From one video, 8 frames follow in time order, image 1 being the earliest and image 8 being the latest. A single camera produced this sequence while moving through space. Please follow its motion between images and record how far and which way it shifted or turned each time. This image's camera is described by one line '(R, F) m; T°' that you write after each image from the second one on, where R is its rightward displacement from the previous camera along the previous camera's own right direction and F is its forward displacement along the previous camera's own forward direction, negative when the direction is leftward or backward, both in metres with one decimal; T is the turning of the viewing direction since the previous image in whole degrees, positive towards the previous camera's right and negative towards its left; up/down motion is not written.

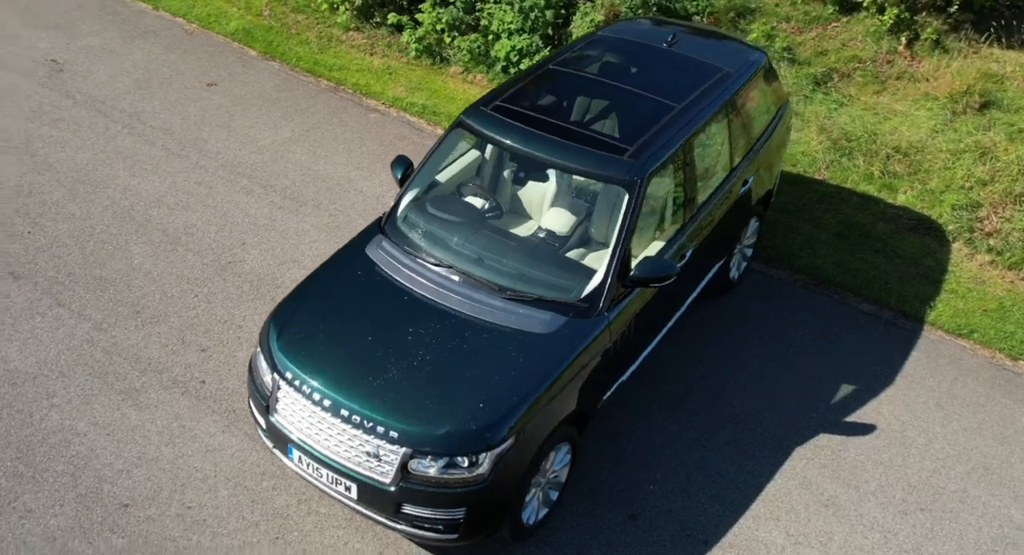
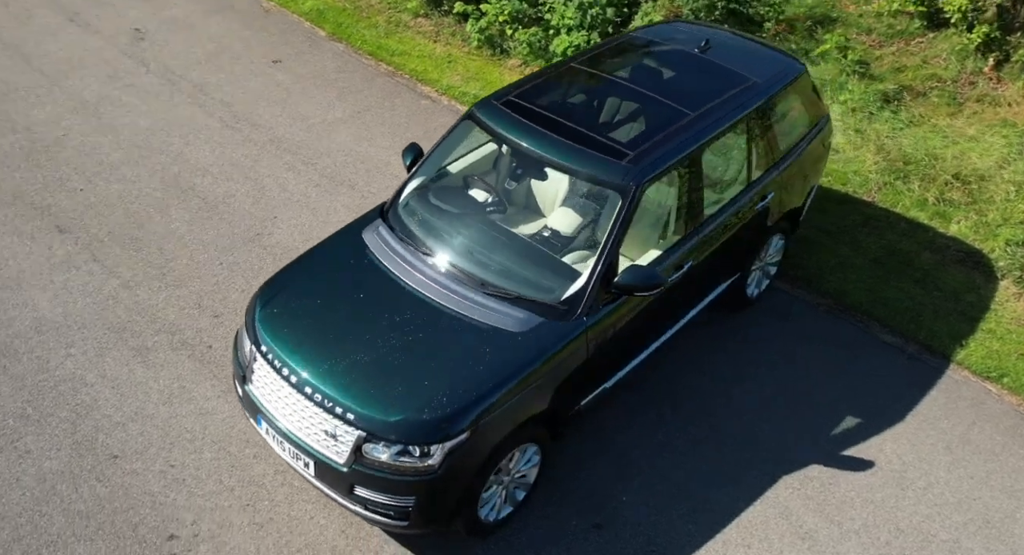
(+0.7, +0.1) m; -6°
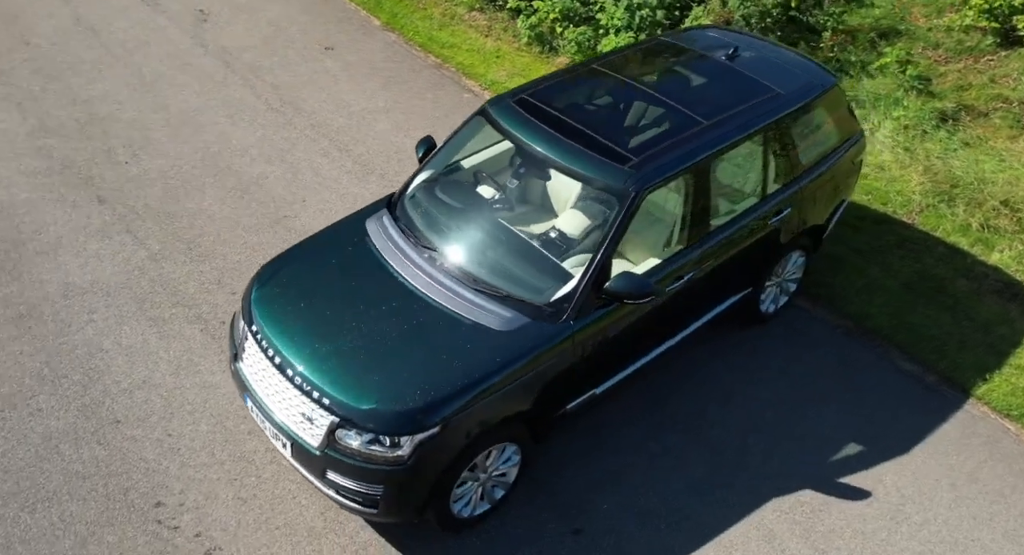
(+0.5, 0.0) m; -5°
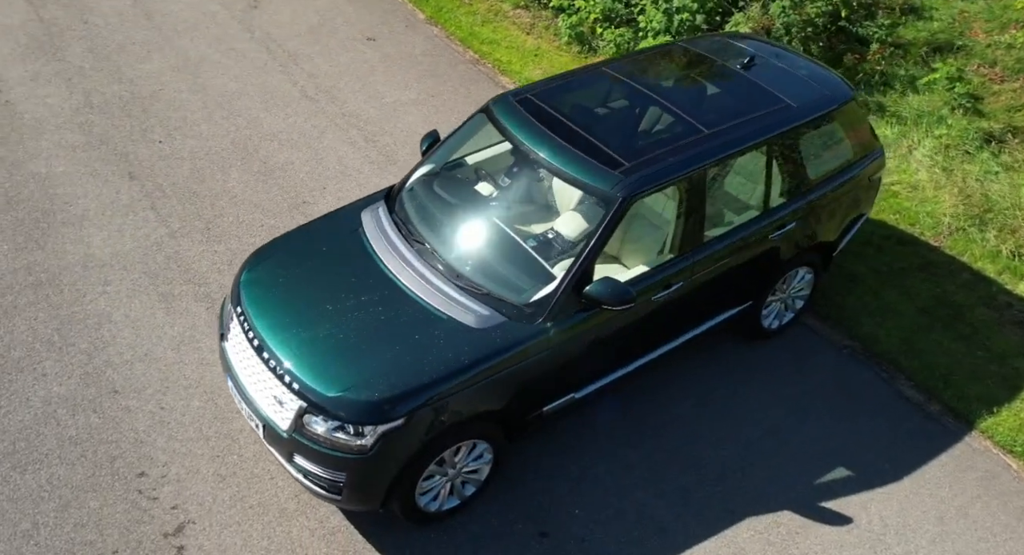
(+0.5, 0.0) m; -4°
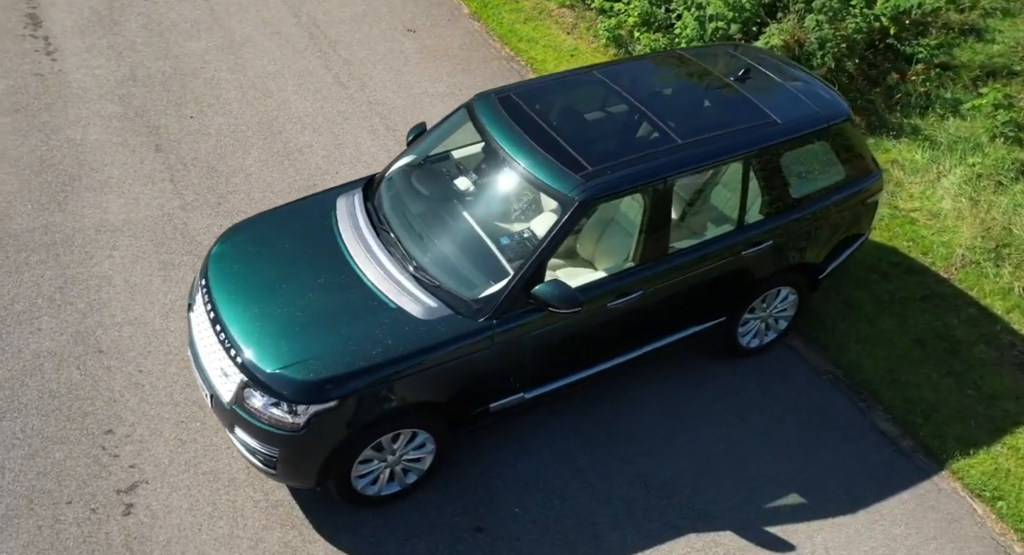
(+0.8, 0.0) m; -5°
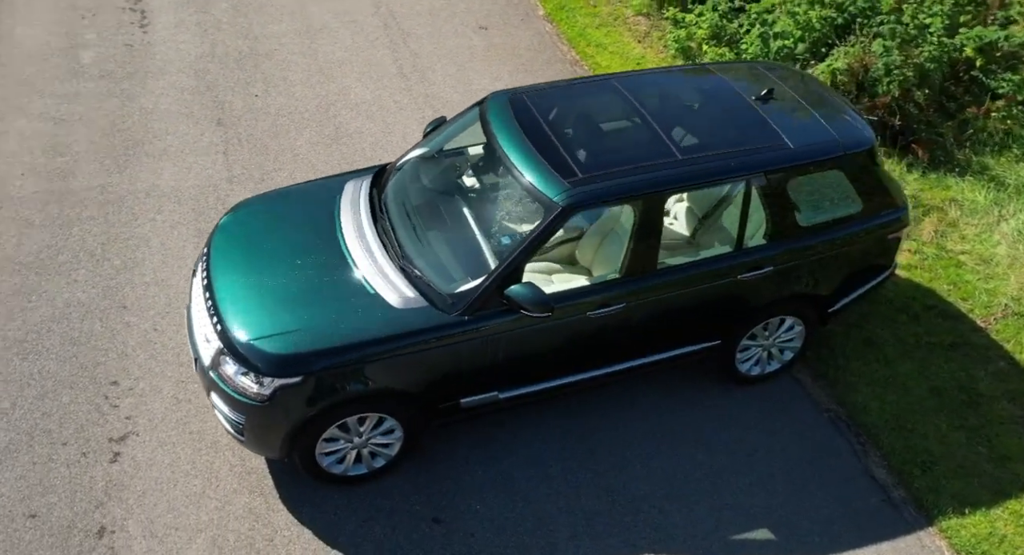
(+0.8, 0.0) m; -7°
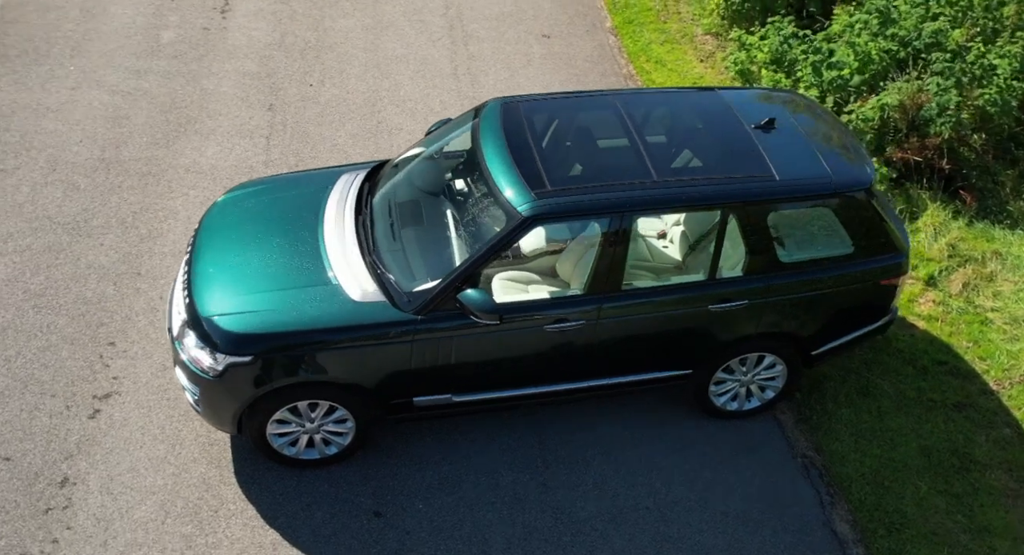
(+0.9, +0.1) m; -7°
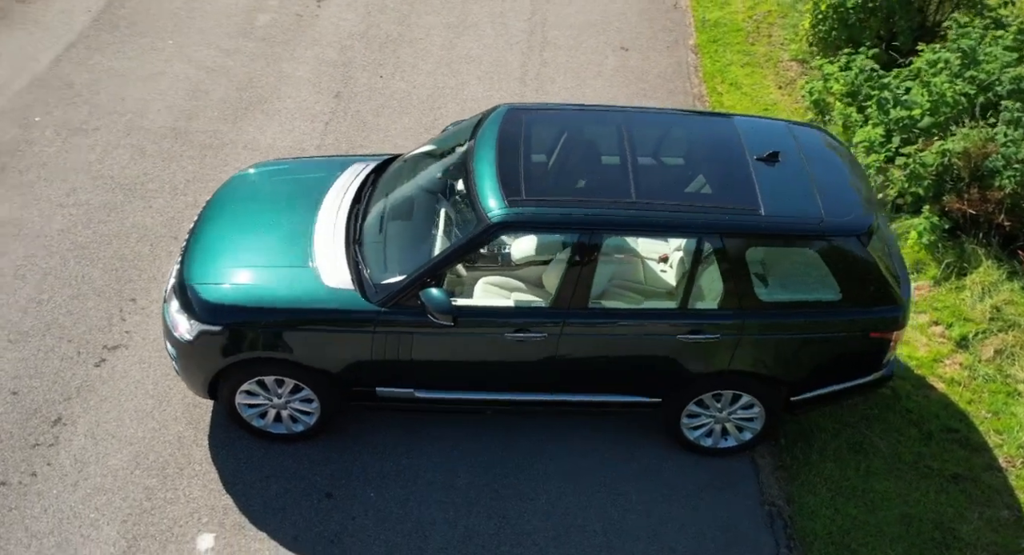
(+0.9, +0.1) m; -8°
